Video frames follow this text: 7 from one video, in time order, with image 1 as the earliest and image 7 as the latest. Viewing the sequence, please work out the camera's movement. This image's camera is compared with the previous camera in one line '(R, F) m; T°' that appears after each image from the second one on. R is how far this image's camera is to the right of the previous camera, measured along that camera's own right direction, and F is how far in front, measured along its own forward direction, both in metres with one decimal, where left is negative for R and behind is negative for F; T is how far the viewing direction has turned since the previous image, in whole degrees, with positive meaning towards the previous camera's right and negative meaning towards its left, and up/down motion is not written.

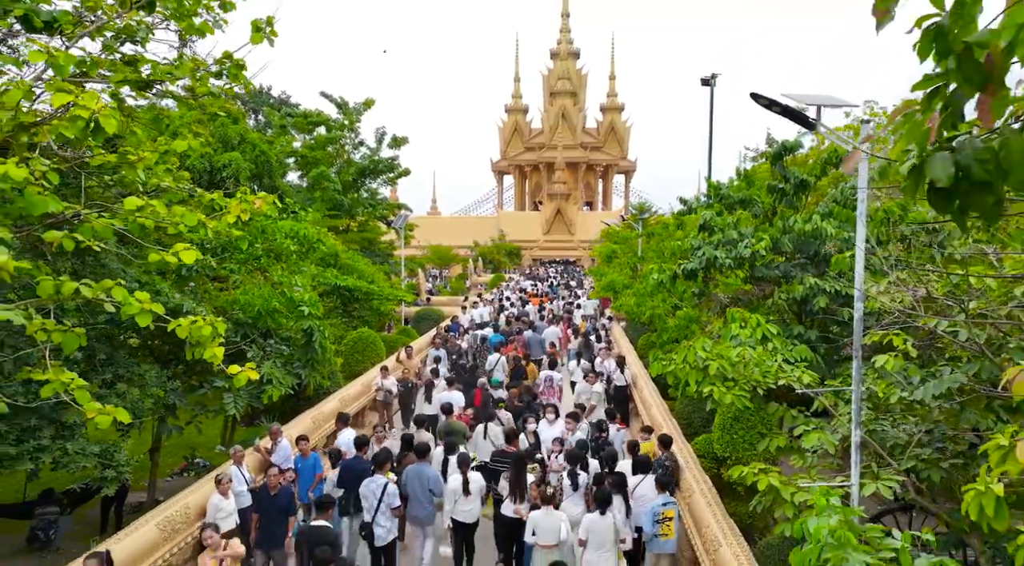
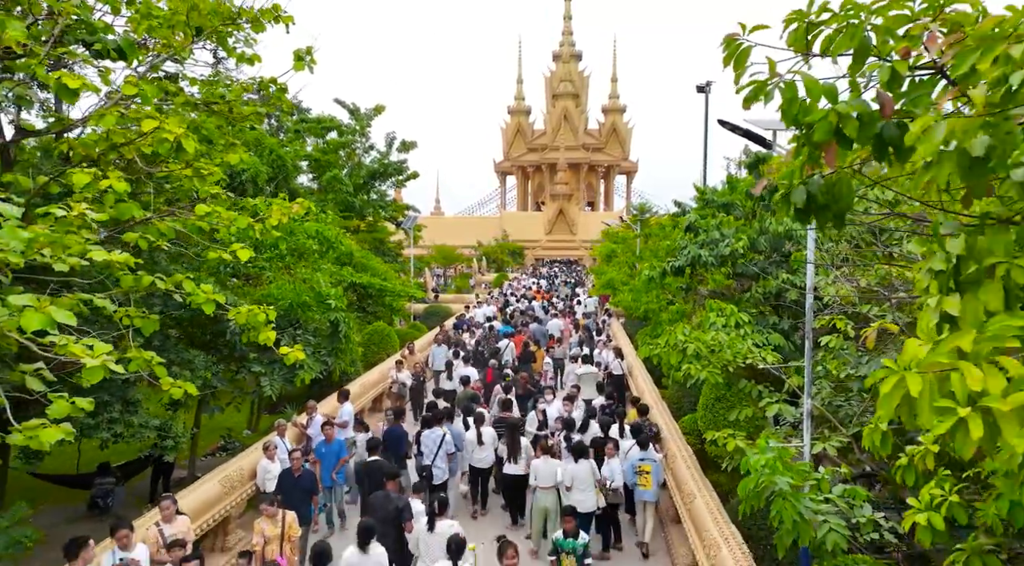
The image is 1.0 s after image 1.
(0.0, -1.1) m; 0°
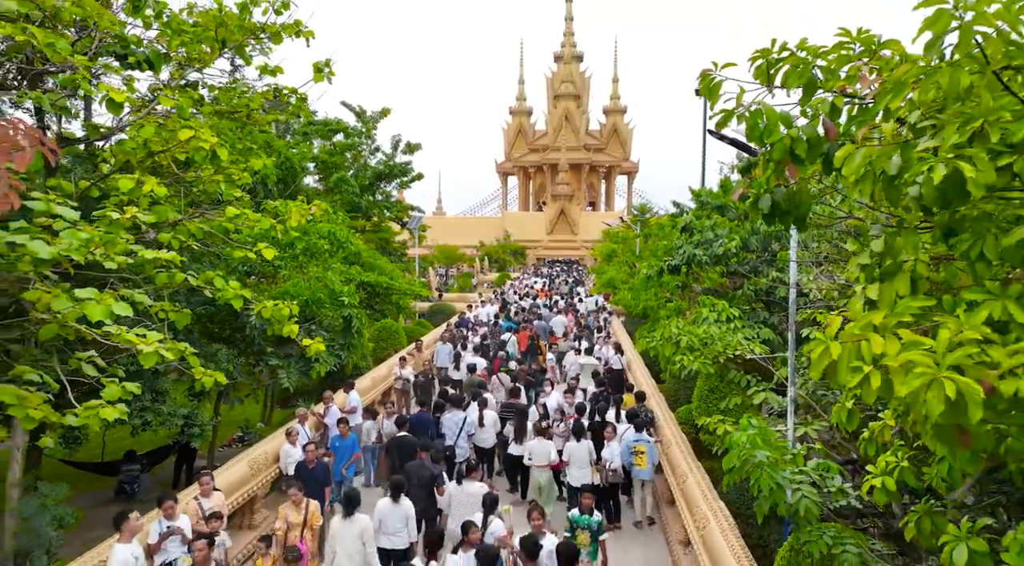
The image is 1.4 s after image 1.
(0.0, -0.5) m; 0°
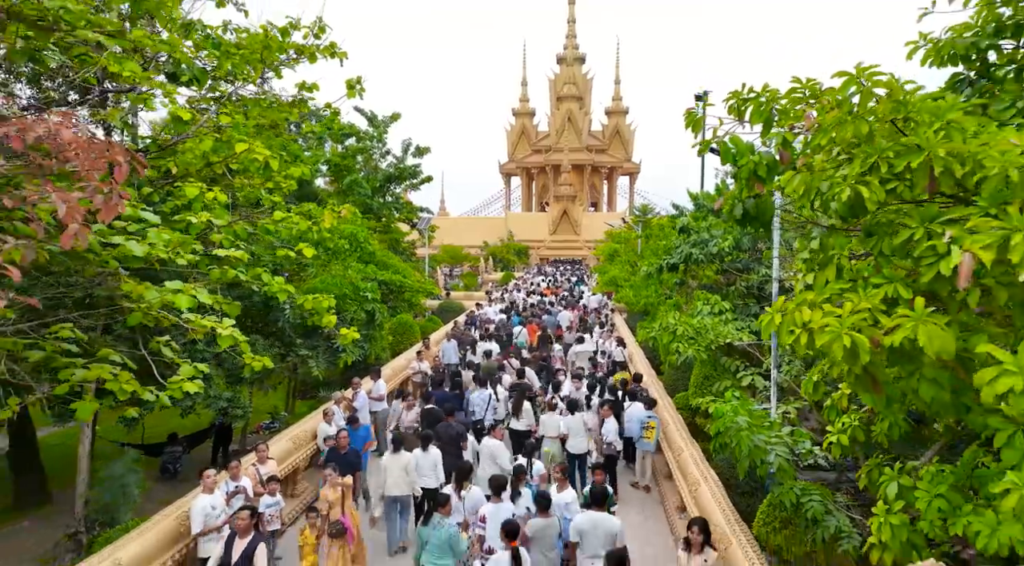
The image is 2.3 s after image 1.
(-0.1, -0.9) m; 0°
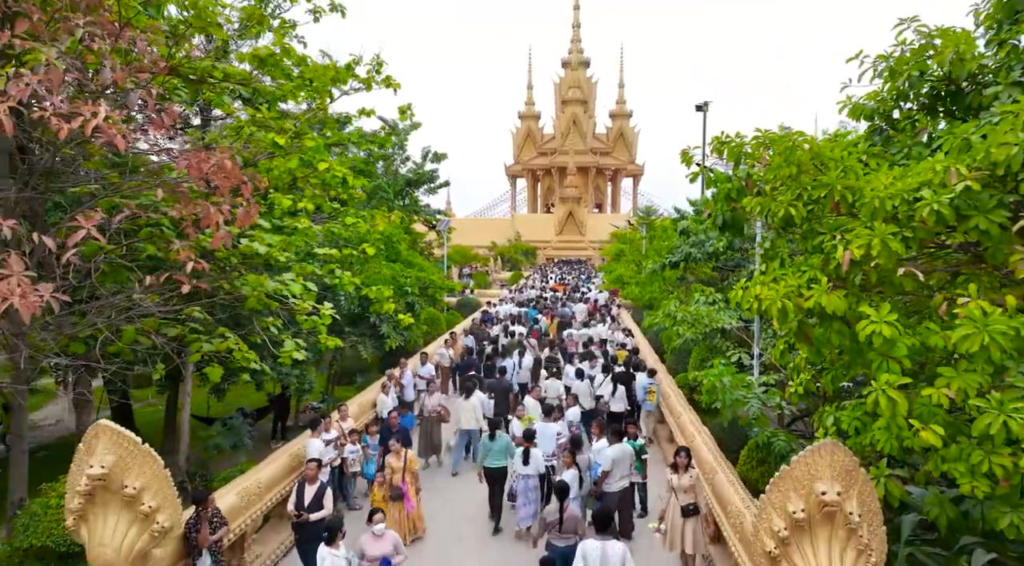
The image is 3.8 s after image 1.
(-0.3, -1.7) m; 0°
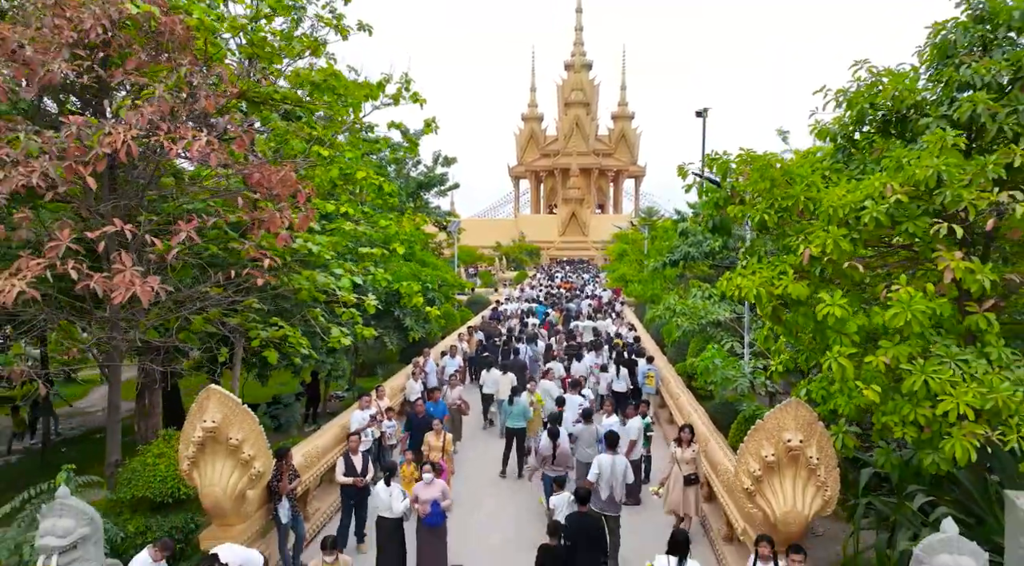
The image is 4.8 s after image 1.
(-0.2, -1.1) m; 0°
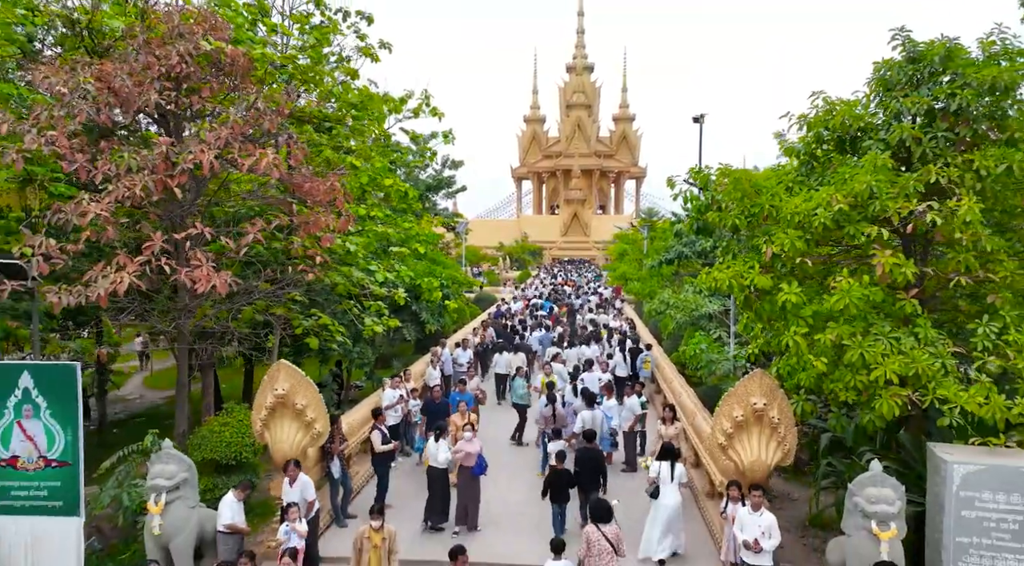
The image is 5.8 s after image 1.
(-0.1, -1.2) m; 0°
